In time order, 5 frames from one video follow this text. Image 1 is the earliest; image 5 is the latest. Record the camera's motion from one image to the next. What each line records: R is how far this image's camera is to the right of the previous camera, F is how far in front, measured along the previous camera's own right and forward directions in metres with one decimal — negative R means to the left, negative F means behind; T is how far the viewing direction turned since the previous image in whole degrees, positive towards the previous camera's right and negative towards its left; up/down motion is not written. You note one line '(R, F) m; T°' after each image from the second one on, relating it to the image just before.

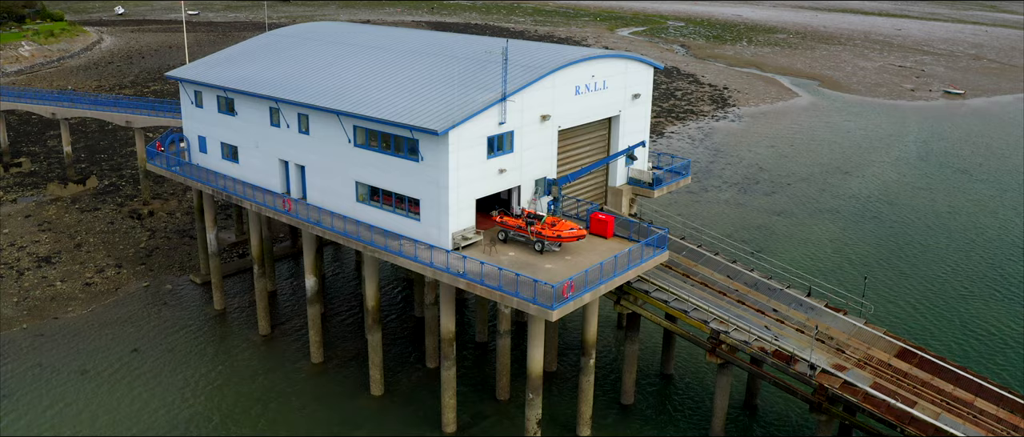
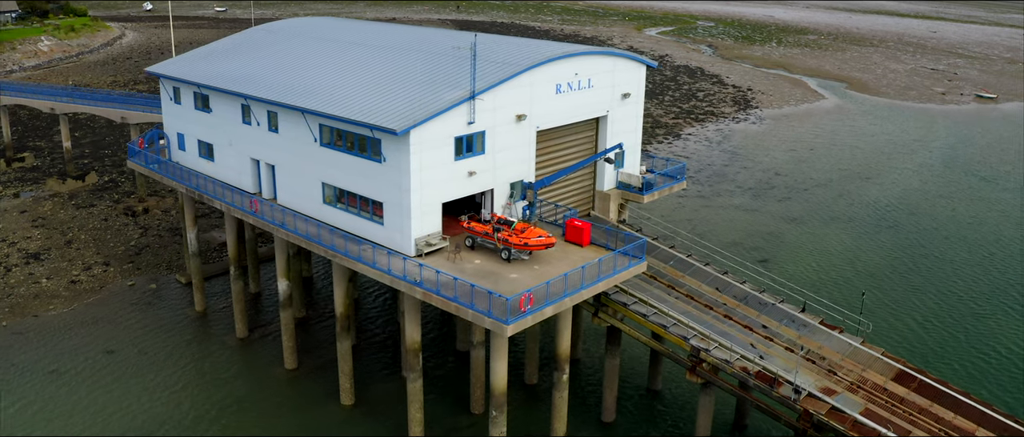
(+2.0, +1.7) m; -2°
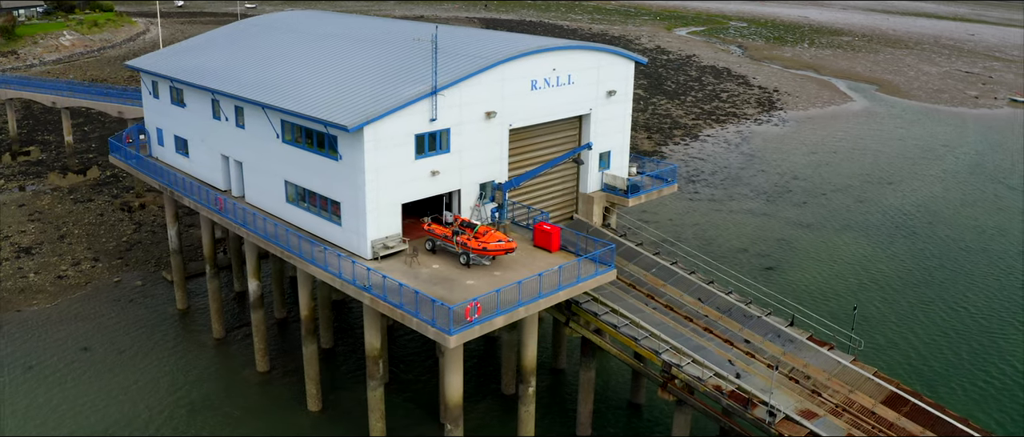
(+2.1, +1.5) m; -2°
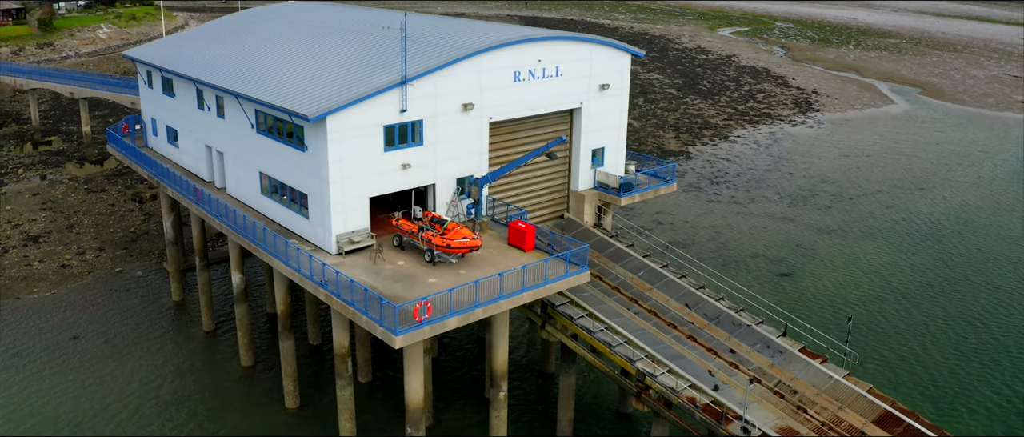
(+2.1, +1.2) m; -3°
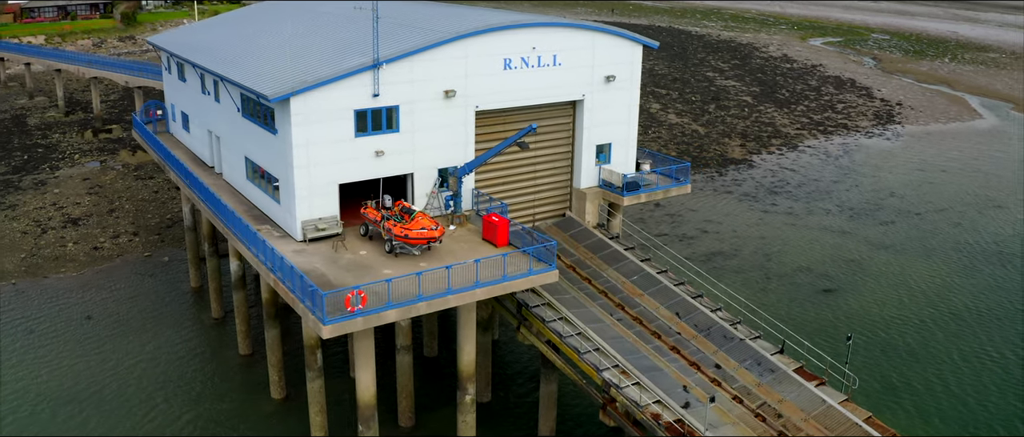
(+3.1, +1.5) m; -6°
